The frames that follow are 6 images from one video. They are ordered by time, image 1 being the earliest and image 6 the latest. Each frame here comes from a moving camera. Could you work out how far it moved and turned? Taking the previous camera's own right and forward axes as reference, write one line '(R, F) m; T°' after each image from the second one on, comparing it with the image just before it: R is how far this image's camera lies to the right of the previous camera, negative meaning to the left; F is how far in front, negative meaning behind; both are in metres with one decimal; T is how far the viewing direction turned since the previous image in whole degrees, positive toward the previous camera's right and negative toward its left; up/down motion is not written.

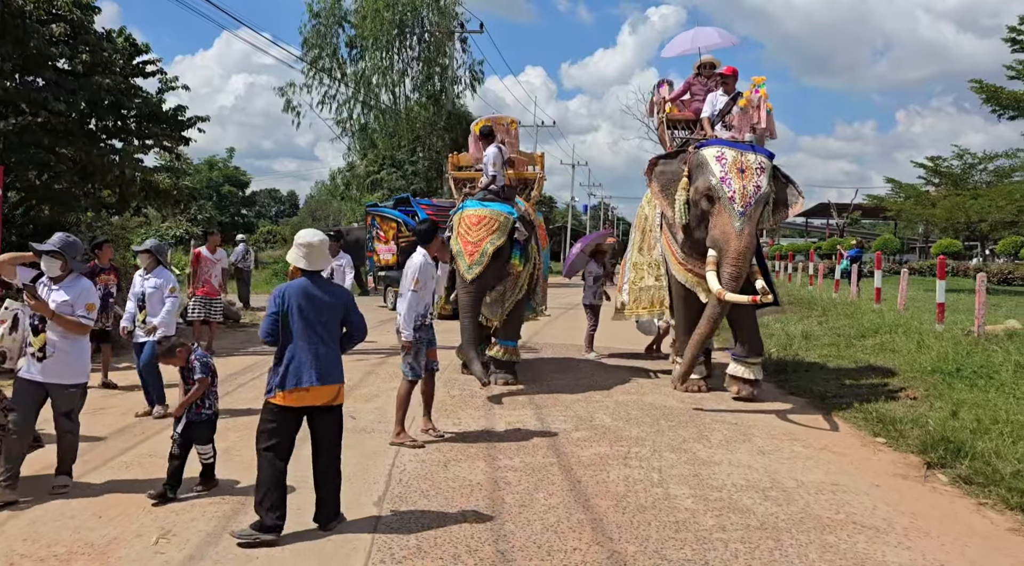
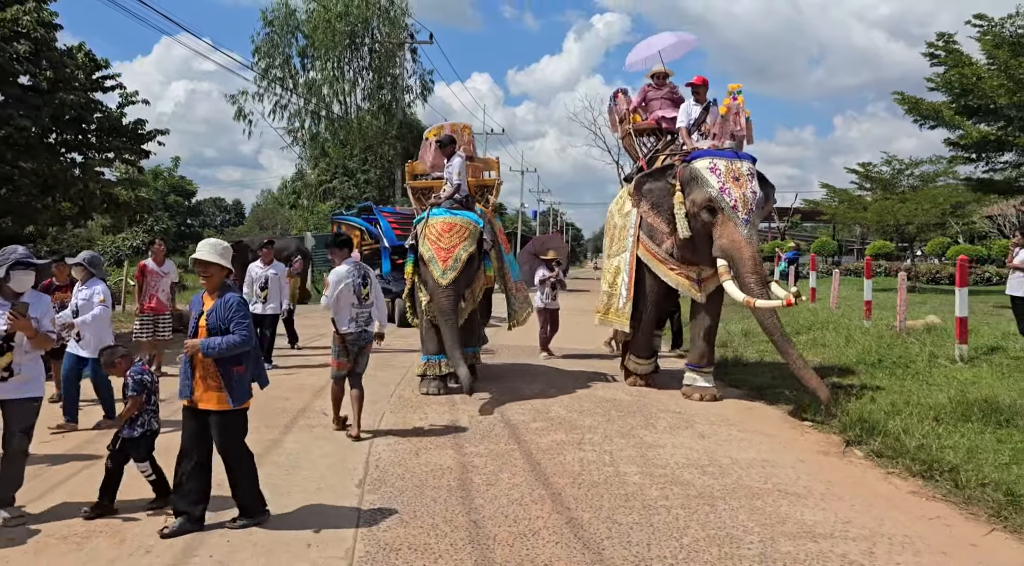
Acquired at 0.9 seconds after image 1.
(-0.1, -0.5) m; +3°
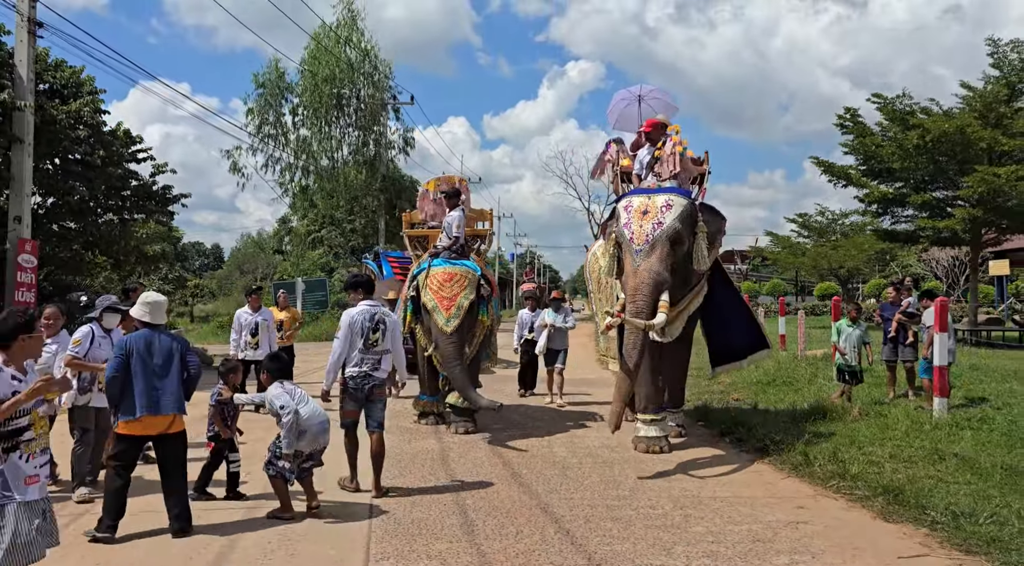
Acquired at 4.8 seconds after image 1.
(+0.1, -2.2) m; +2°
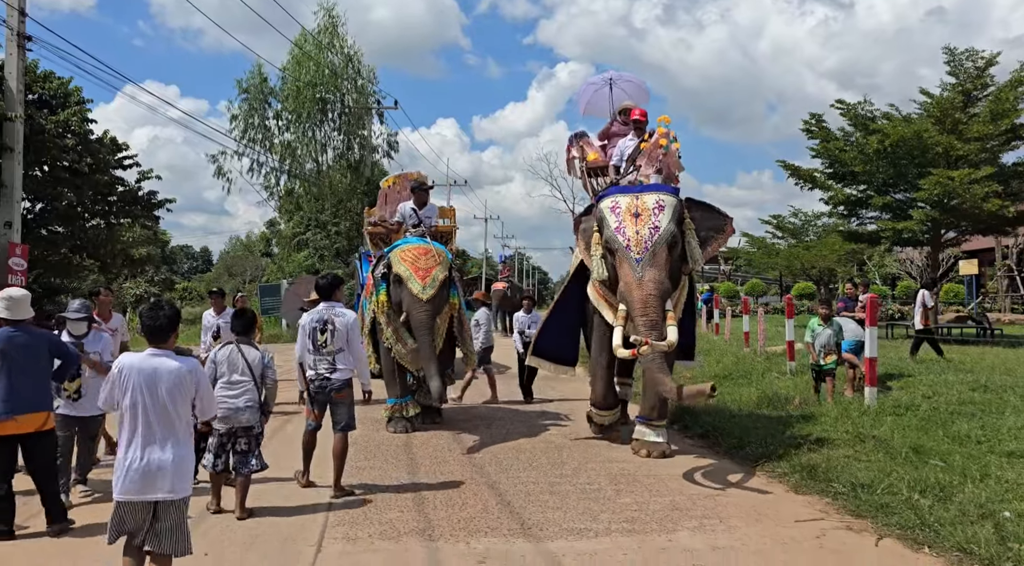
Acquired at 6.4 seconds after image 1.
(+0.3, -0.6) m; +1°
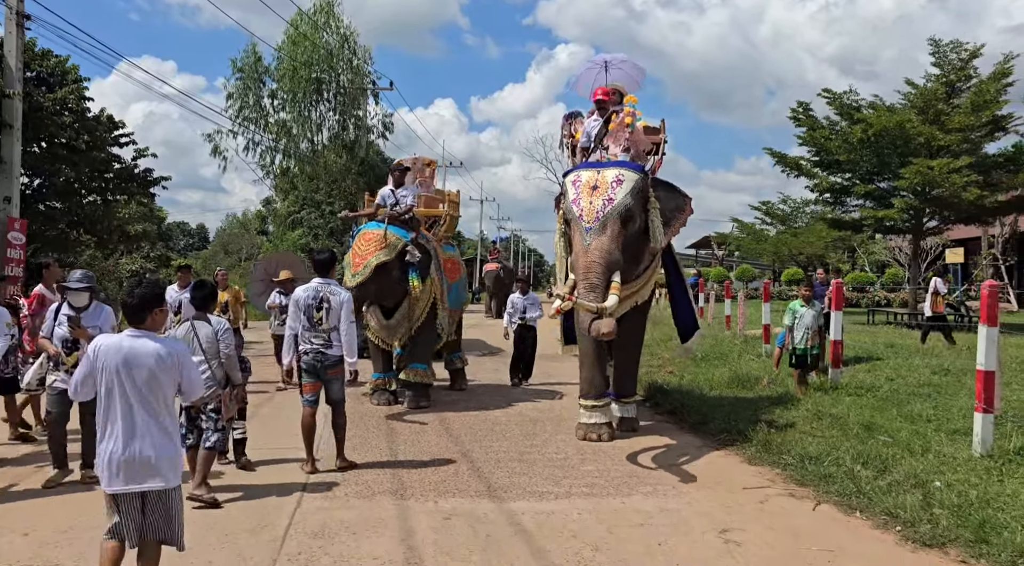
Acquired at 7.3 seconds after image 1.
(+0.2, -0.3) m; 0°
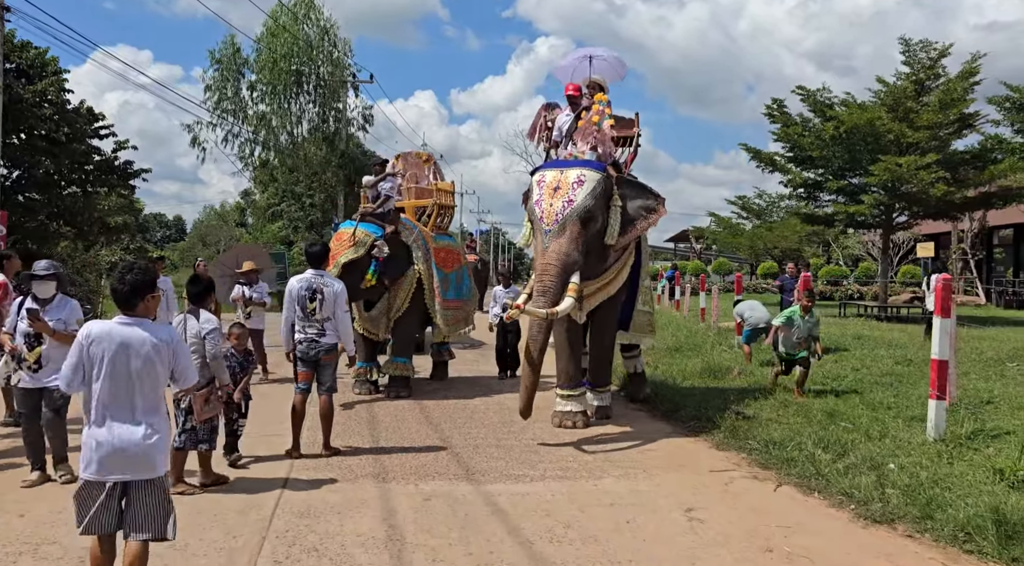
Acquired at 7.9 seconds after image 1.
(0.0, -0.2) m; +1°
